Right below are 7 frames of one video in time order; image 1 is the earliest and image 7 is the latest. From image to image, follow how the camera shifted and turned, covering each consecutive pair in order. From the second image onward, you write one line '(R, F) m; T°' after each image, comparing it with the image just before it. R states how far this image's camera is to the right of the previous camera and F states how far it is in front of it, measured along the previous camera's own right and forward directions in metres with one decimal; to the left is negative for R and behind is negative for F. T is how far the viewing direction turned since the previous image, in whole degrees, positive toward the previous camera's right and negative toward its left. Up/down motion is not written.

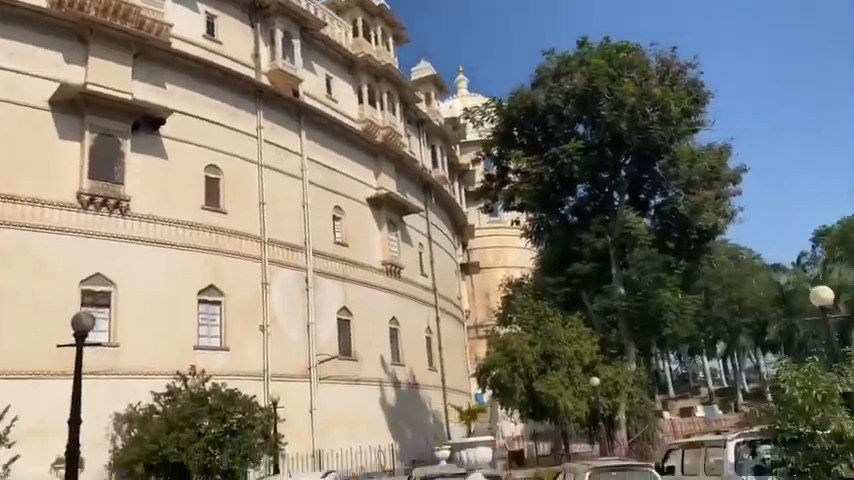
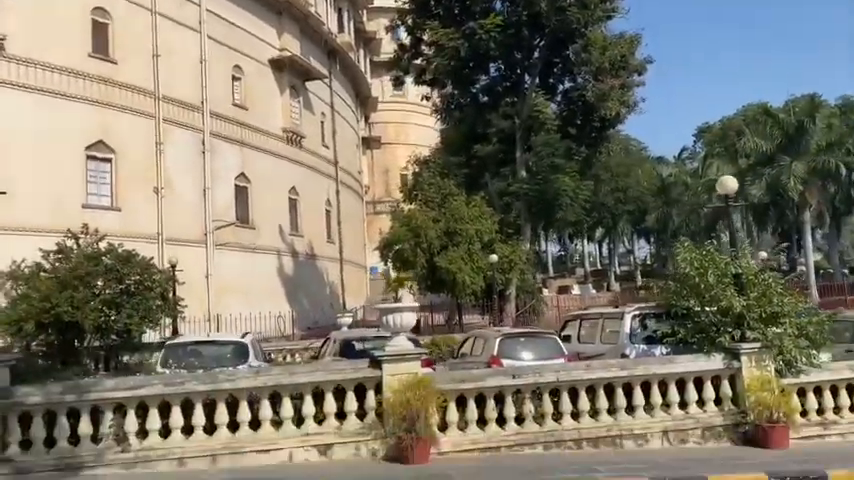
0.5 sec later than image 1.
(-0.6, +0.1) m; +9°
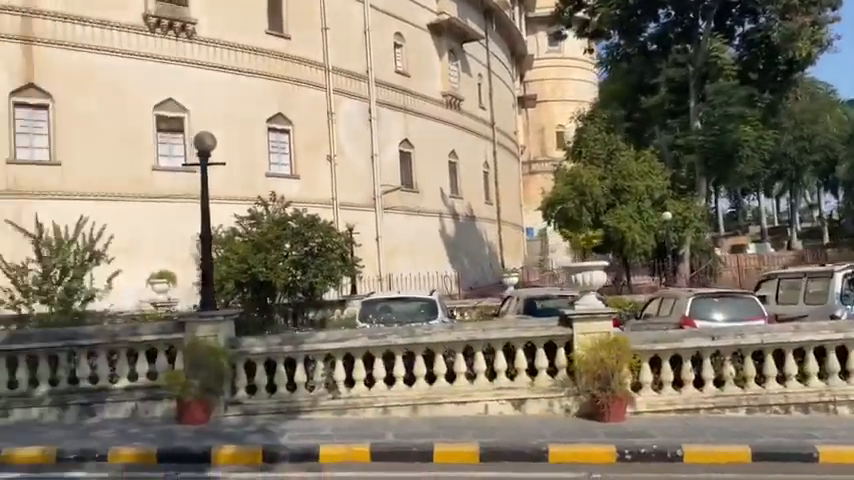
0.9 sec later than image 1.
(-0.5, -0.1) m; -12°
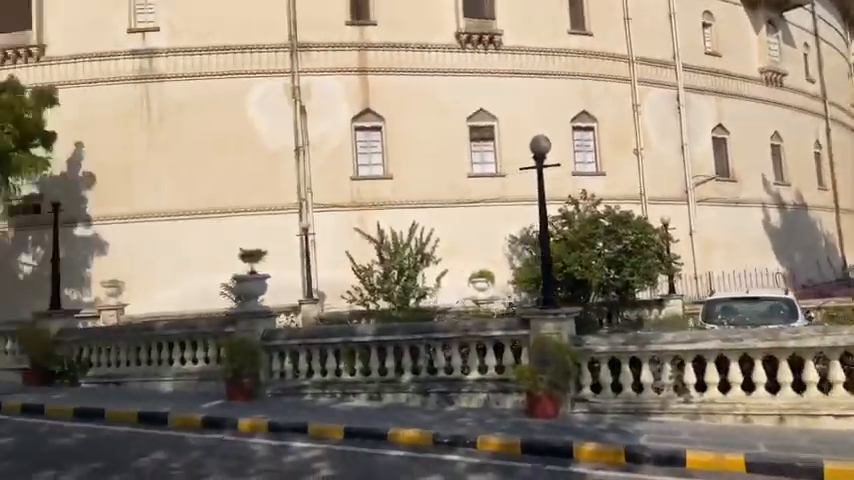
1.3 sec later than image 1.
(-0.6, -0.1) m; -24°
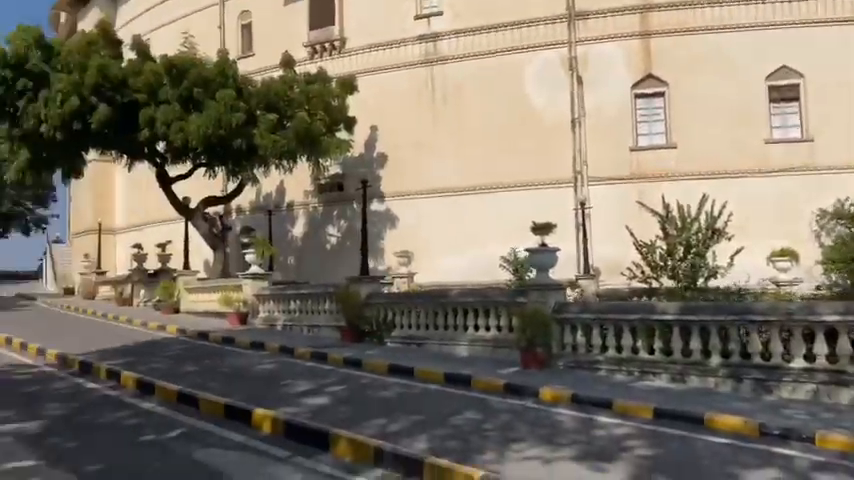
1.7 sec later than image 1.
(-0.6, +0.1) m; -21°
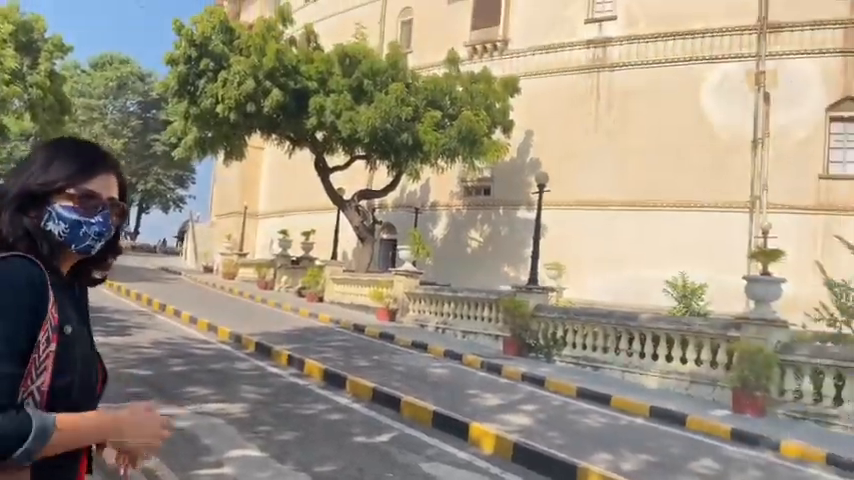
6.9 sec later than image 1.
(-1.4, +0.7) m; -9°
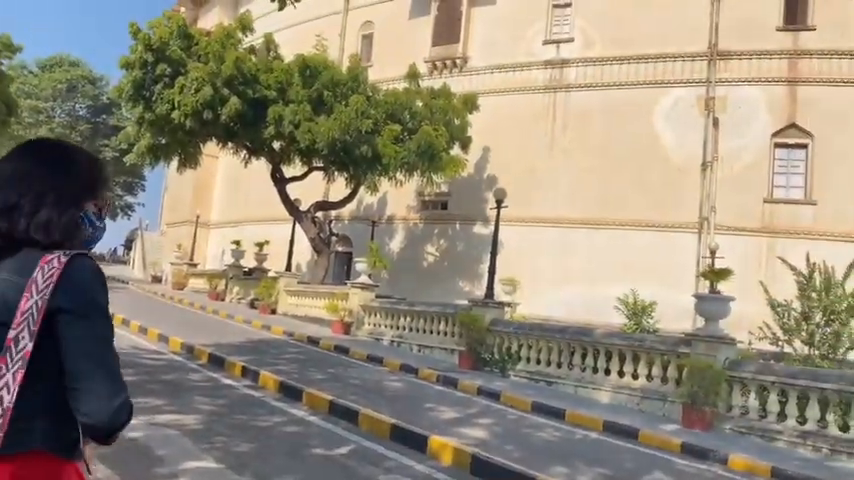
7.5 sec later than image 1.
(-0.1, 0.0) m; +4°
